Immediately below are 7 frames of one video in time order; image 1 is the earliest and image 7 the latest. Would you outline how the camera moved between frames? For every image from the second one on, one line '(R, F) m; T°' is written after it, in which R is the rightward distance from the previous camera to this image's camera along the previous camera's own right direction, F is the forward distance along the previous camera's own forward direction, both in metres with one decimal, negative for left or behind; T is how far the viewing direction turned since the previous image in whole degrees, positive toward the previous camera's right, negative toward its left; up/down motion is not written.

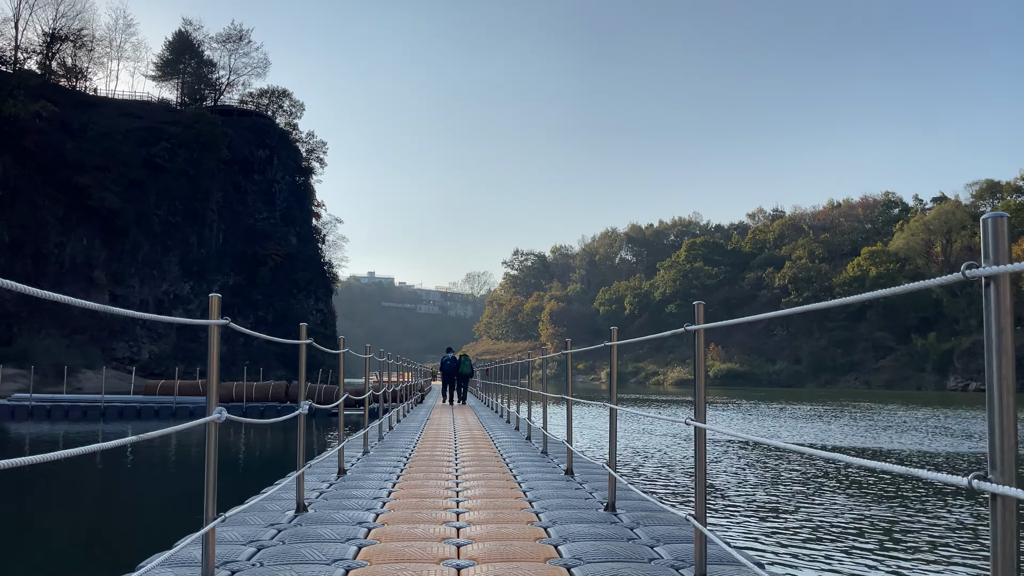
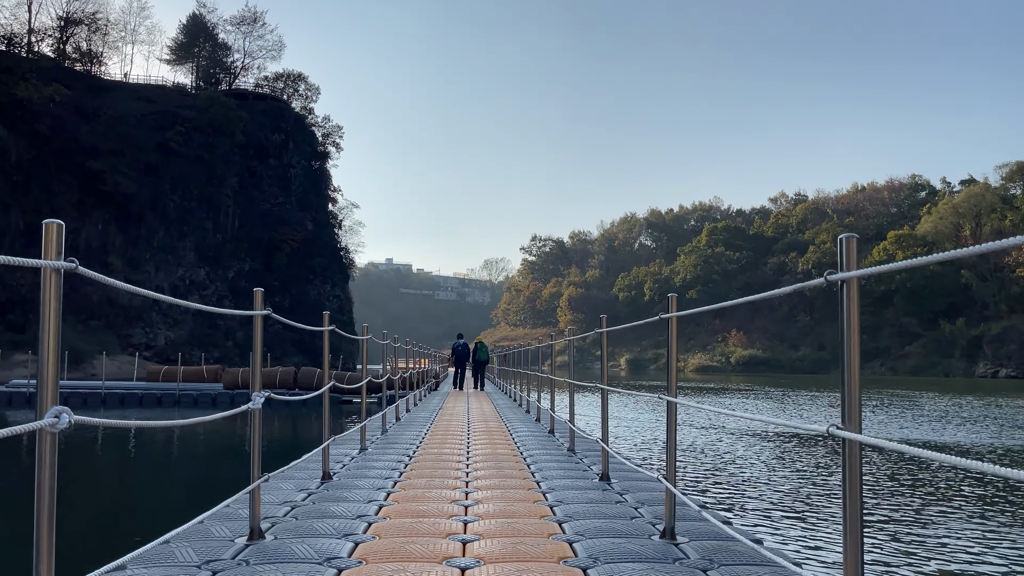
(0.0, +0.6) m; -1°
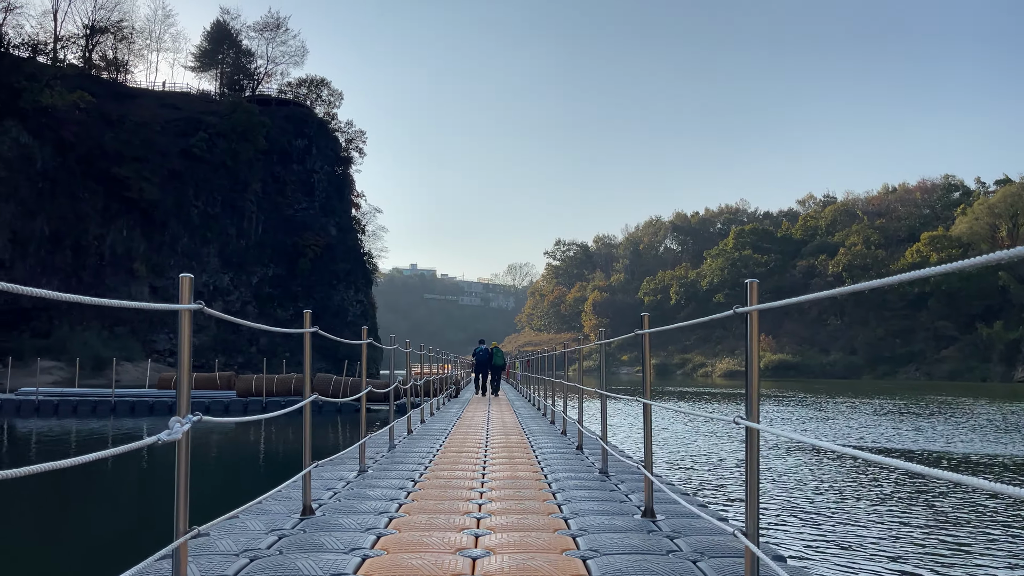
(0.0, +0.4) m; -2°
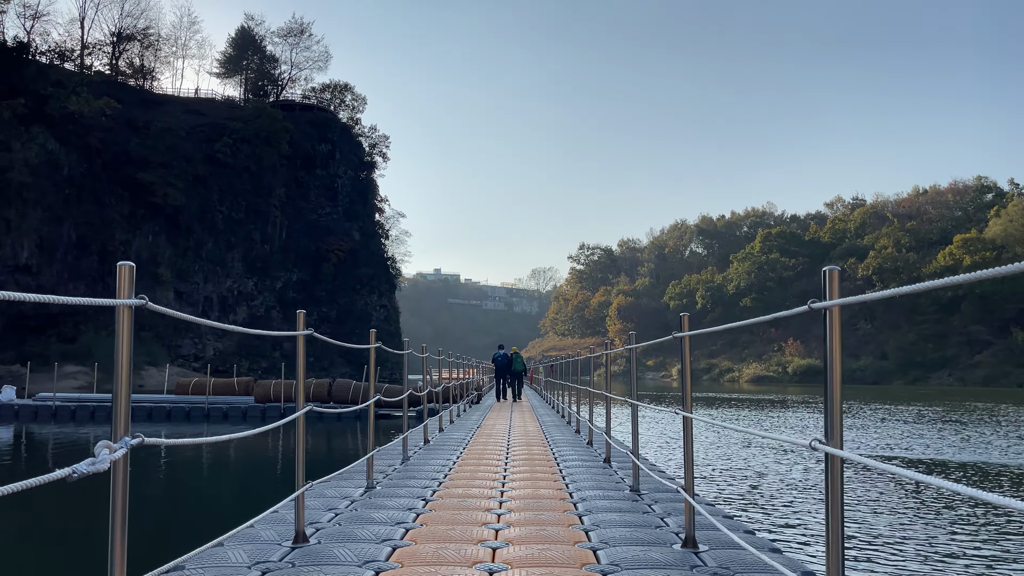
(0.0, +0.3) m; -2°
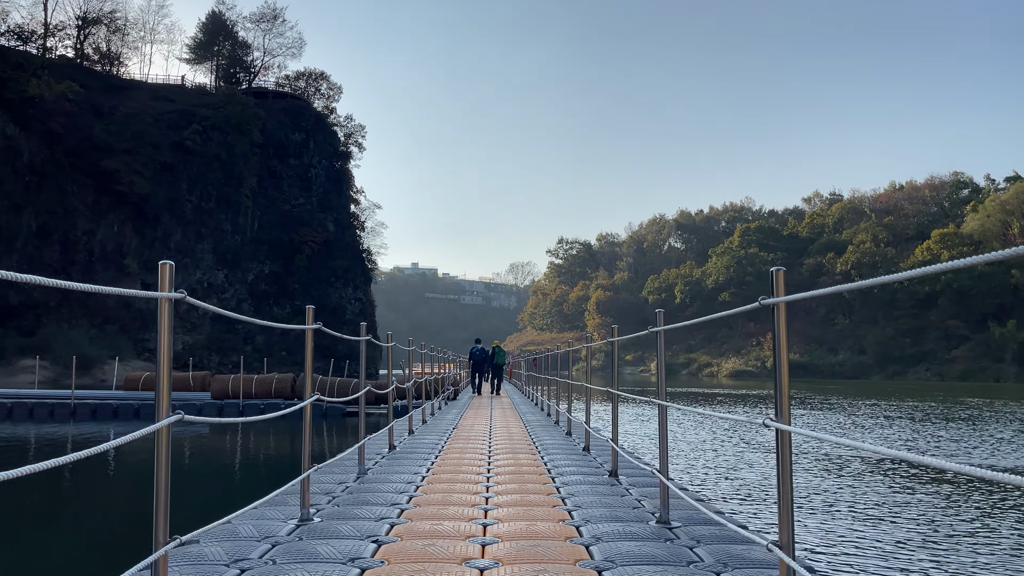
(0.0, +0.6) m; +2°
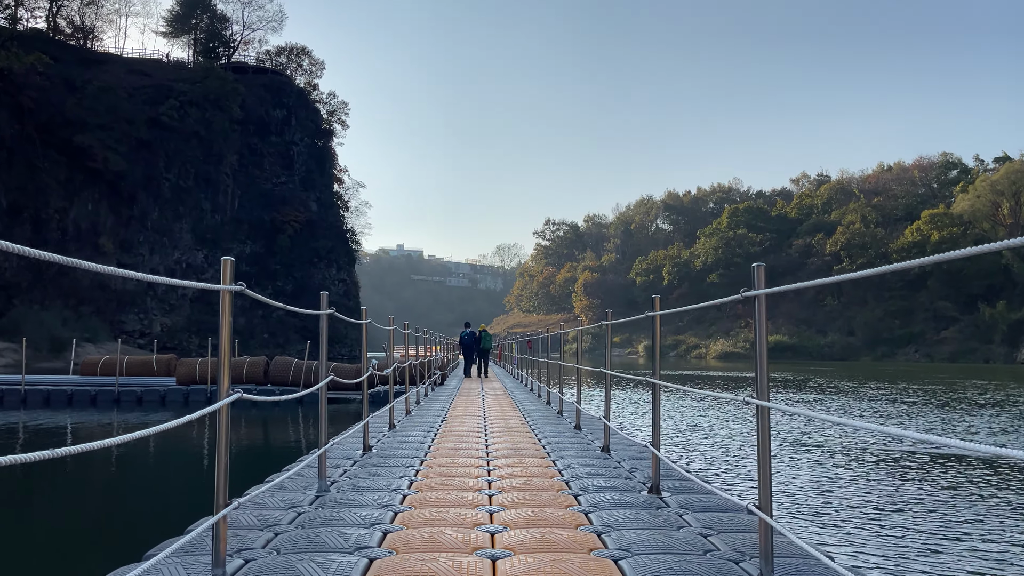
(-0.1, +0.6) m; +1°
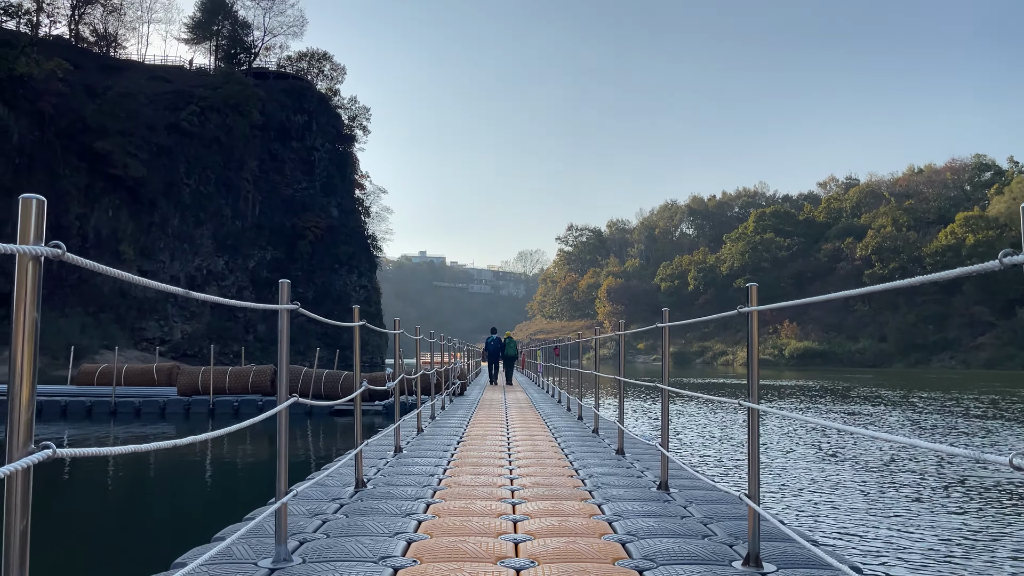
(0.0, +0.6) m; -2°
